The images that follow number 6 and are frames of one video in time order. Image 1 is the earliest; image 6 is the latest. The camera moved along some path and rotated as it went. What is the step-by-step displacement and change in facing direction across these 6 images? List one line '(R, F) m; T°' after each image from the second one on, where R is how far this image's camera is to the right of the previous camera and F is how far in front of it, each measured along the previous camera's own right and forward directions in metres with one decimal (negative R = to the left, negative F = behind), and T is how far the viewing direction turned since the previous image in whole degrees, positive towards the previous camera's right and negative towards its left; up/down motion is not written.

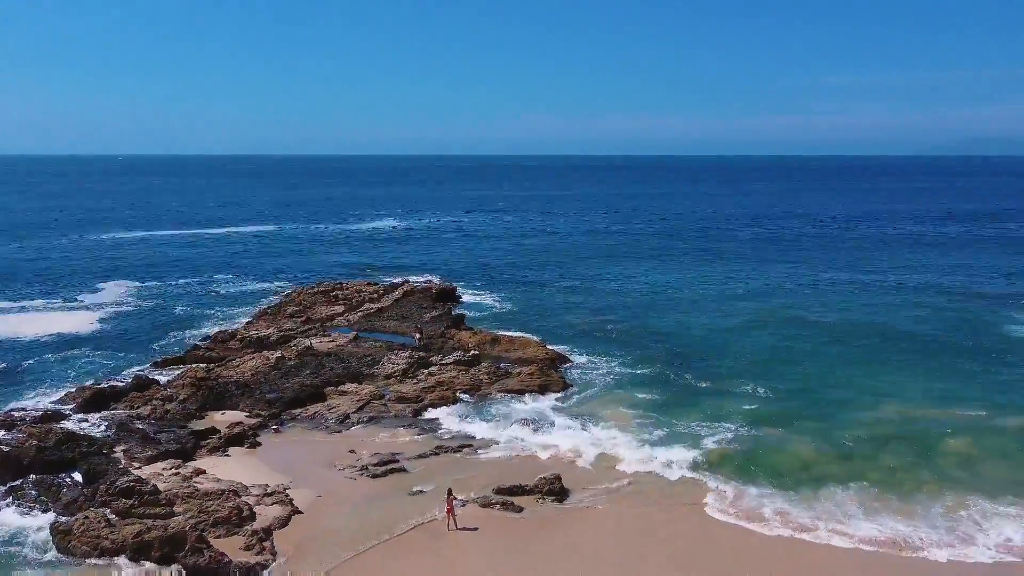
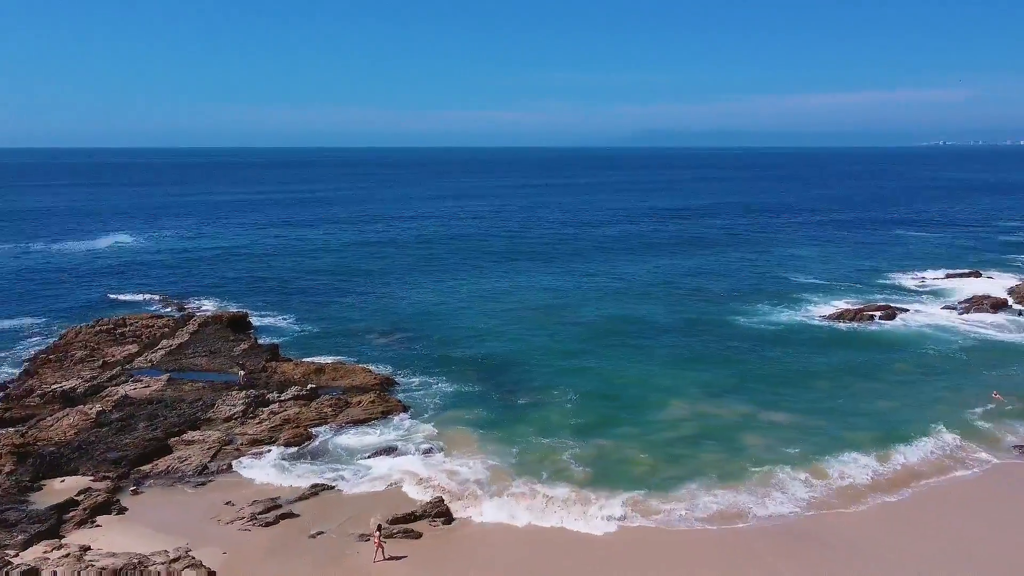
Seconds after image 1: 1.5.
(-3.7, -1.4) m; +19°
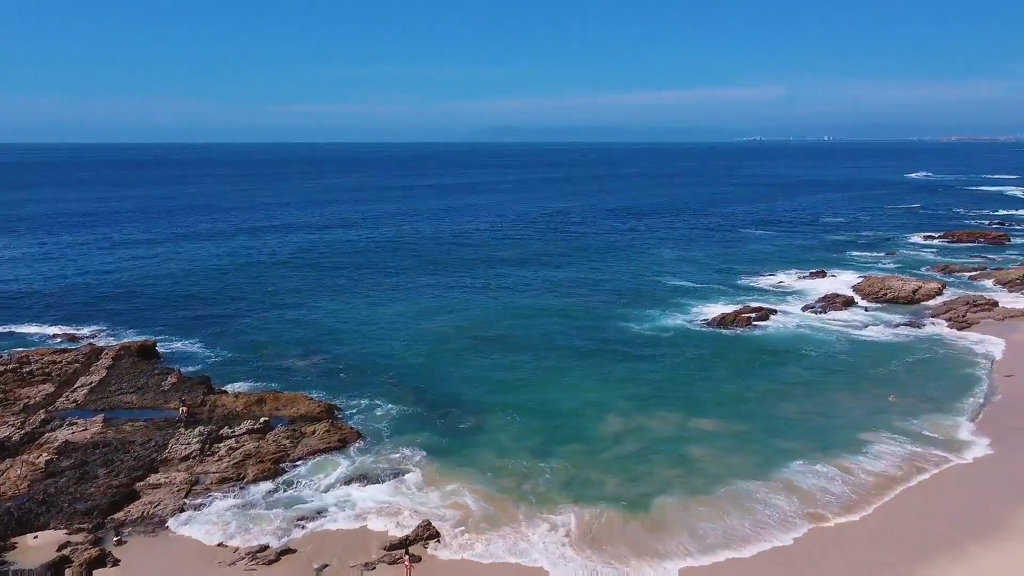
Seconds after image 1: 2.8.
(-3.4, -1.6) m; +11°
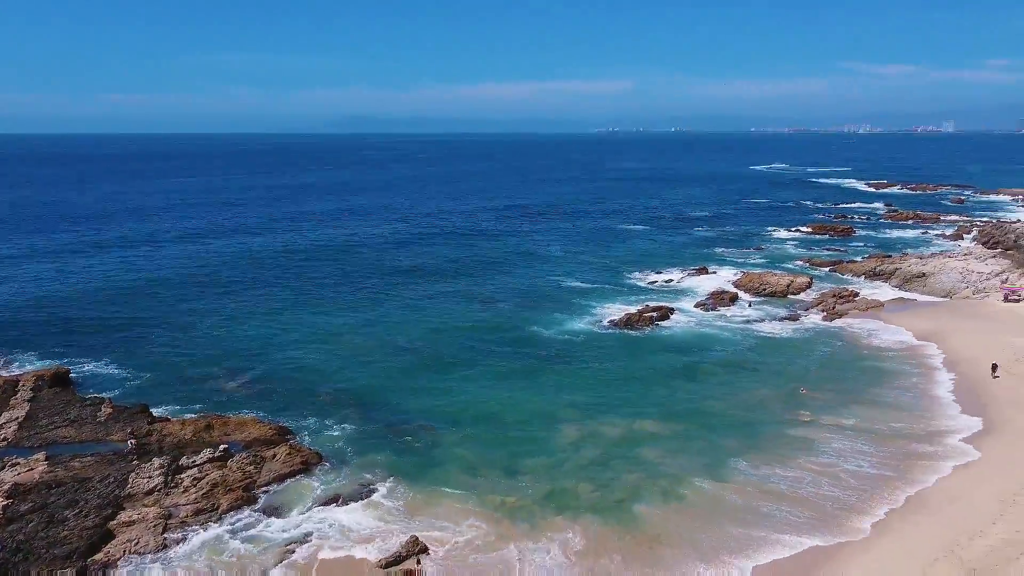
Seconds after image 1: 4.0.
(-3.2, -1.4) m; +10°
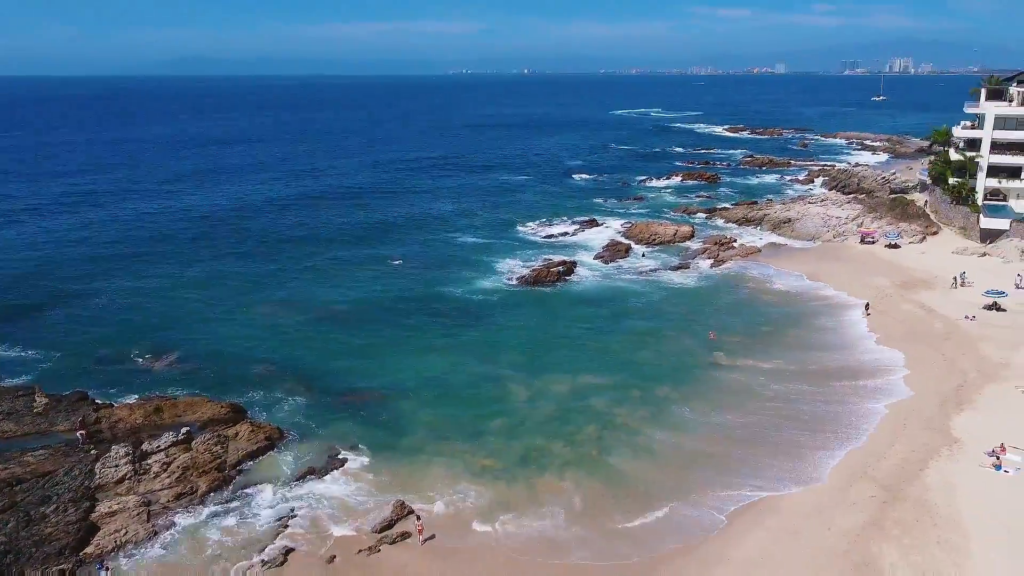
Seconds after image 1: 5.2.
(-3.3, -1.3) m; +10°
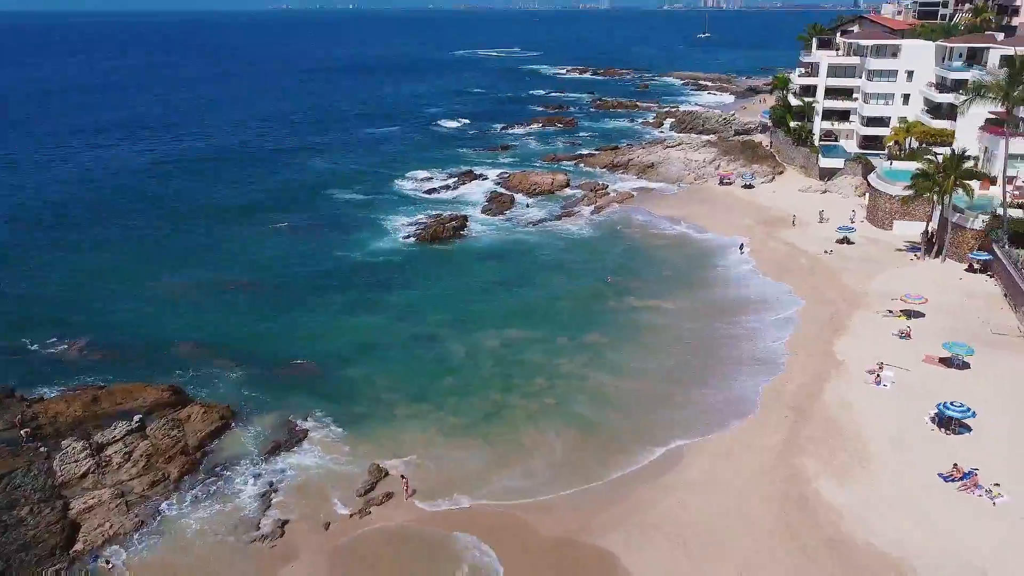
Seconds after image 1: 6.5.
(-3.7, -1.5) m; +11°
